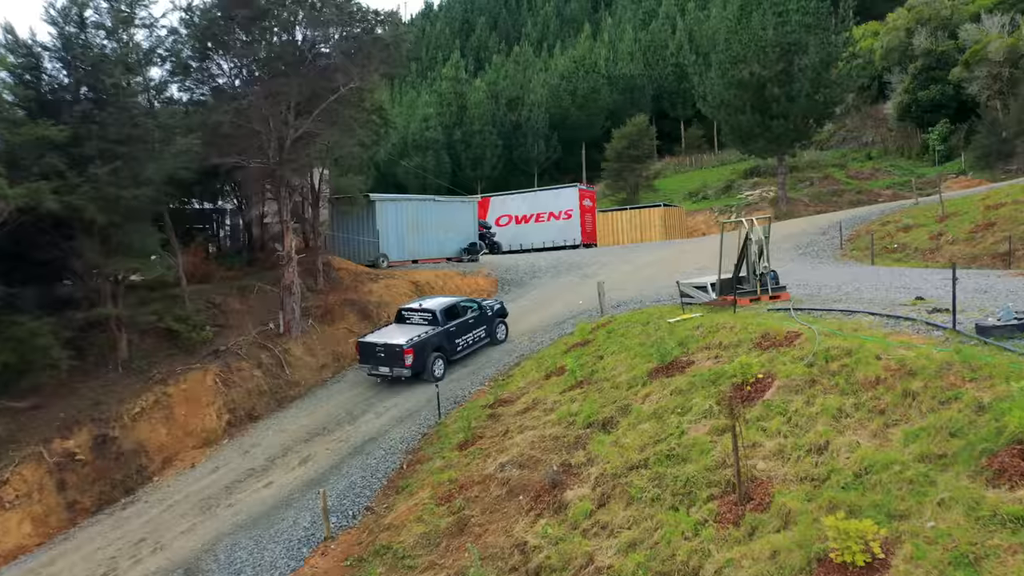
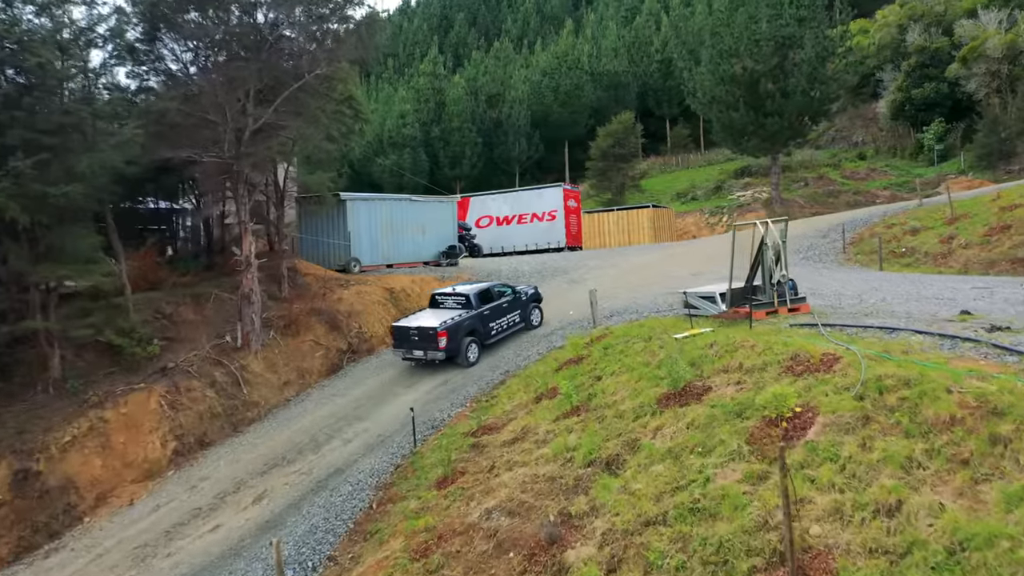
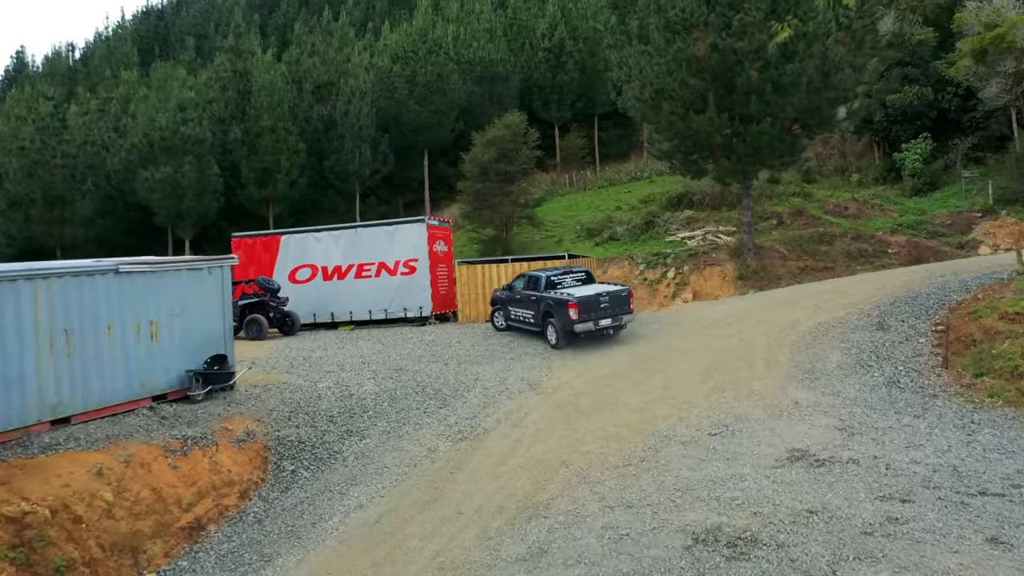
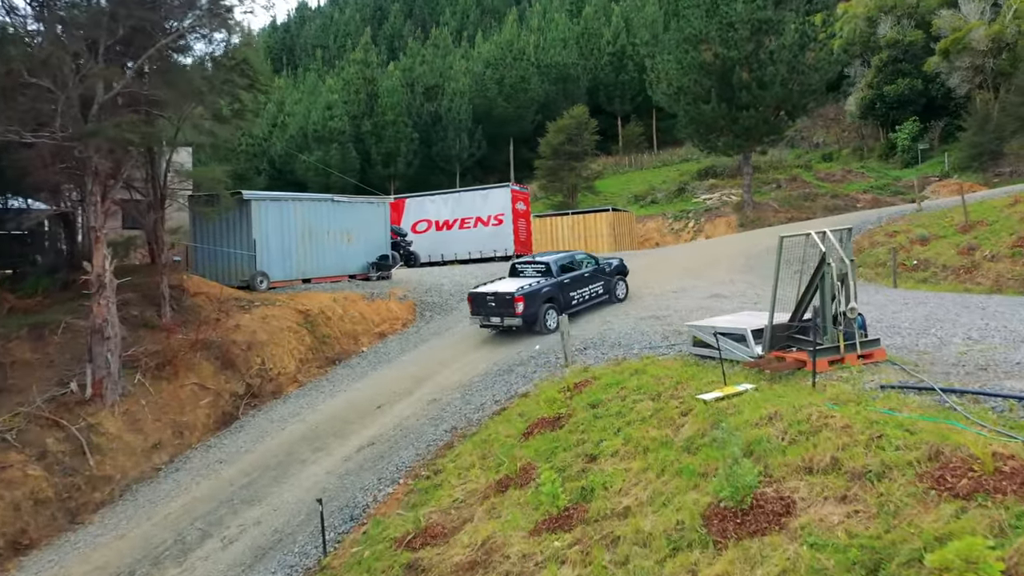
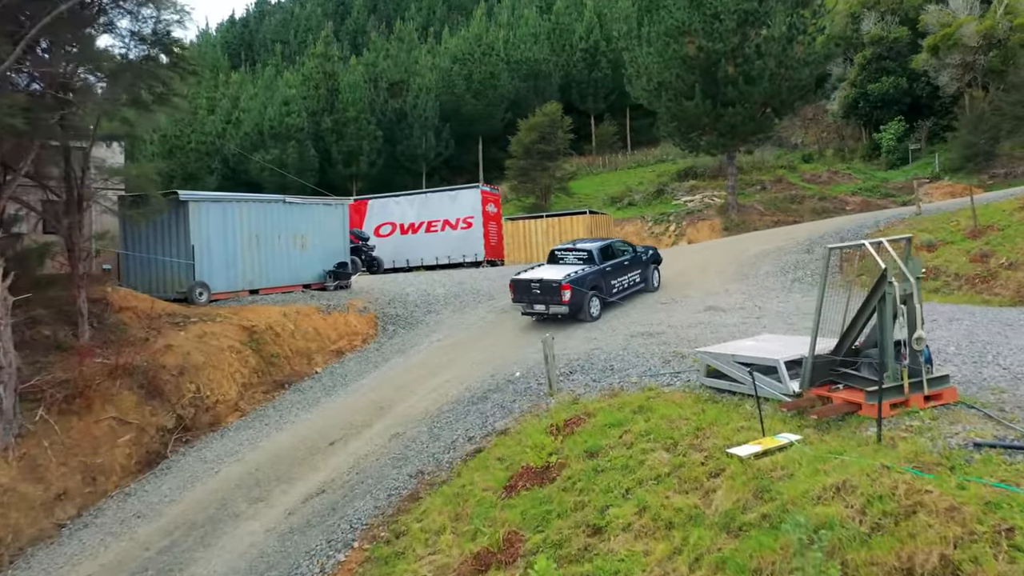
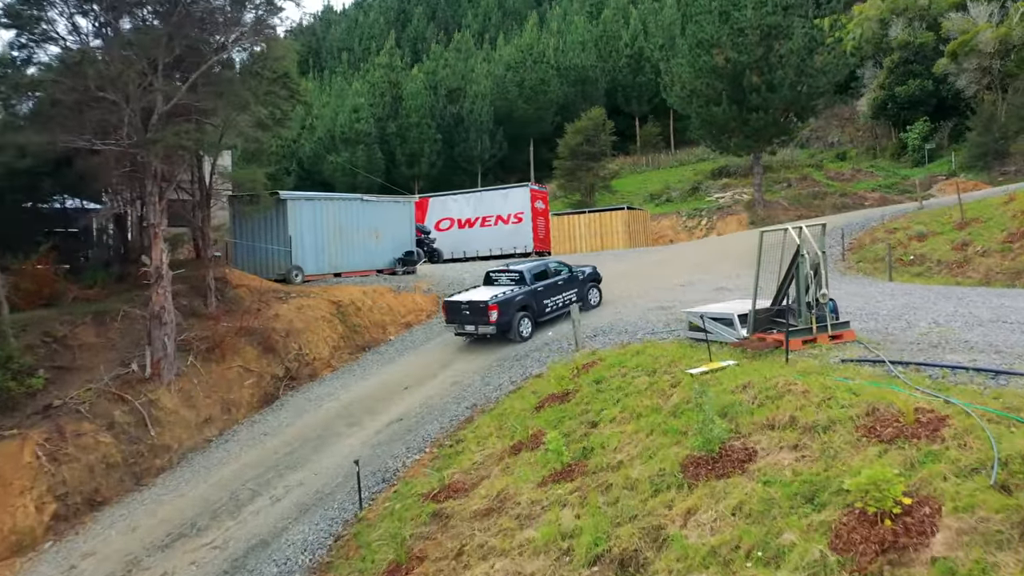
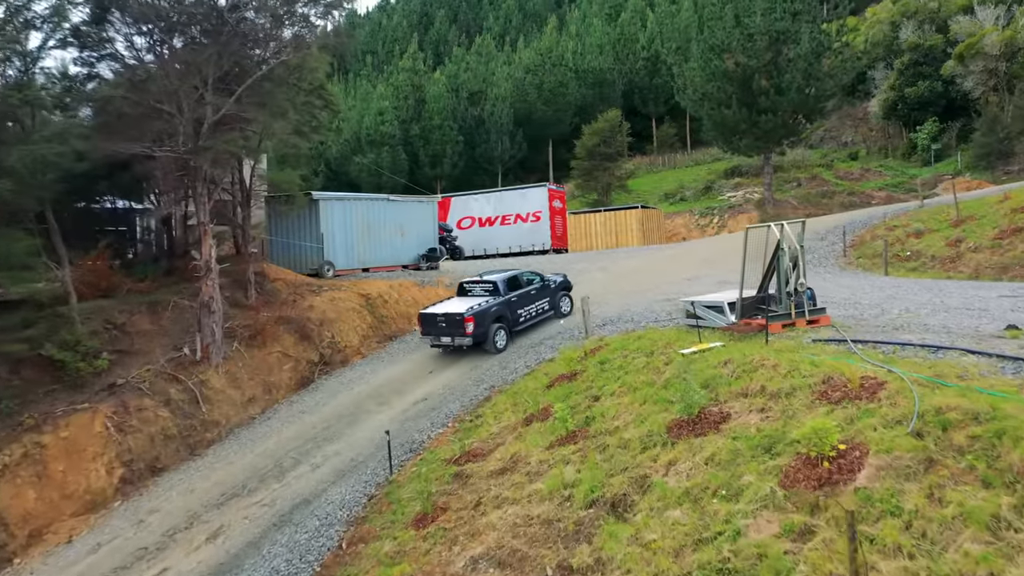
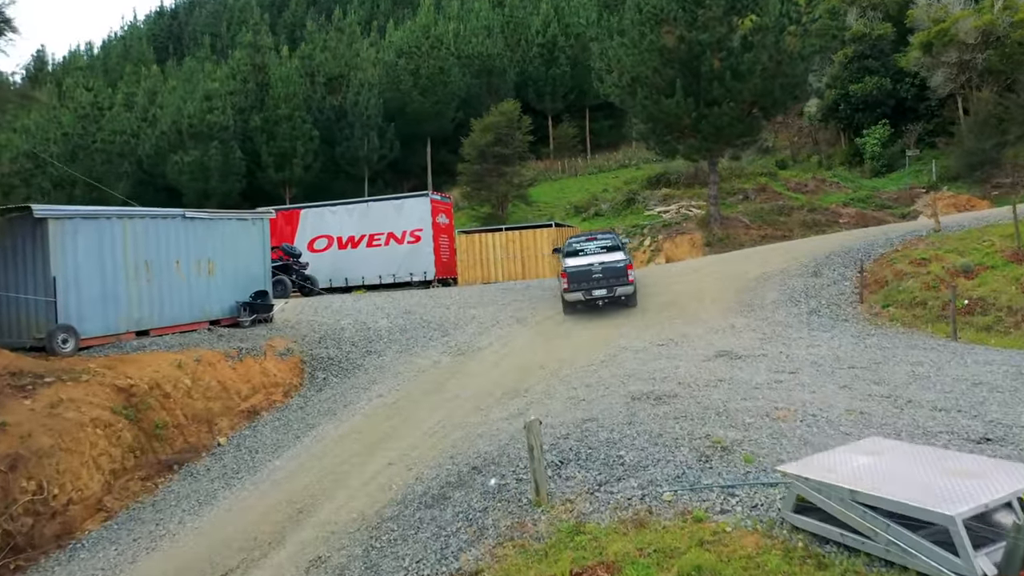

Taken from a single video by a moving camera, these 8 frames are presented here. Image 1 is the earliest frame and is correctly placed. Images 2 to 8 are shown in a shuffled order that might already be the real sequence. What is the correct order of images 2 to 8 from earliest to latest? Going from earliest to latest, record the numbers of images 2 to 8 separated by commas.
2, 7, 6, 4, 5, 8, 3
